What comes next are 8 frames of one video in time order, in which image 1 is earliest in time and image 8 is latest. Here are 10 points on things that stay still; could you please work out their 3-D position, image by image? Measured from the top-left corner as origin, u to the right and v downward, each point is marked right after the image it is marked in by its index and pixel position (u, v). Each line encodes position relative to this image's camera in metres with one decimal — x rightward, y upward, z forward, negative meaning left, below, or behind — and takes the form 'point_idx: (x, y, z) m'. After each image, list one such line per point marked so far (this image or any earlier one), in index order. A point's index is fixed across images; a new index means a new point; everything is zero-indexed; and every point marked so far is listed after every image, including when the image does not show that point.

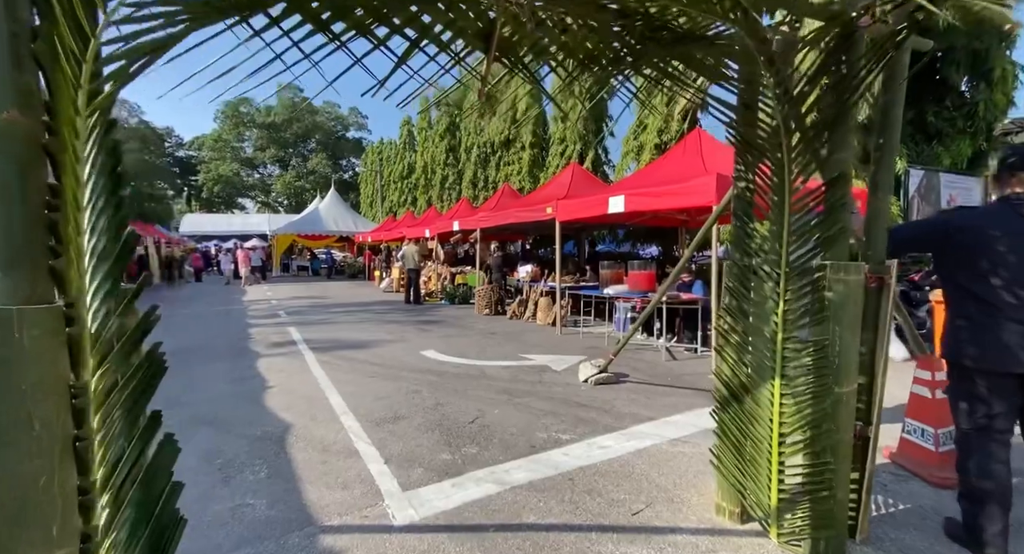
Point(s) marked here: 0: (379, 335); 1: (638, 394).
0: (-2.7, -1.3, +9.2) m
1: (+1.4, -1.3, +5.1) m
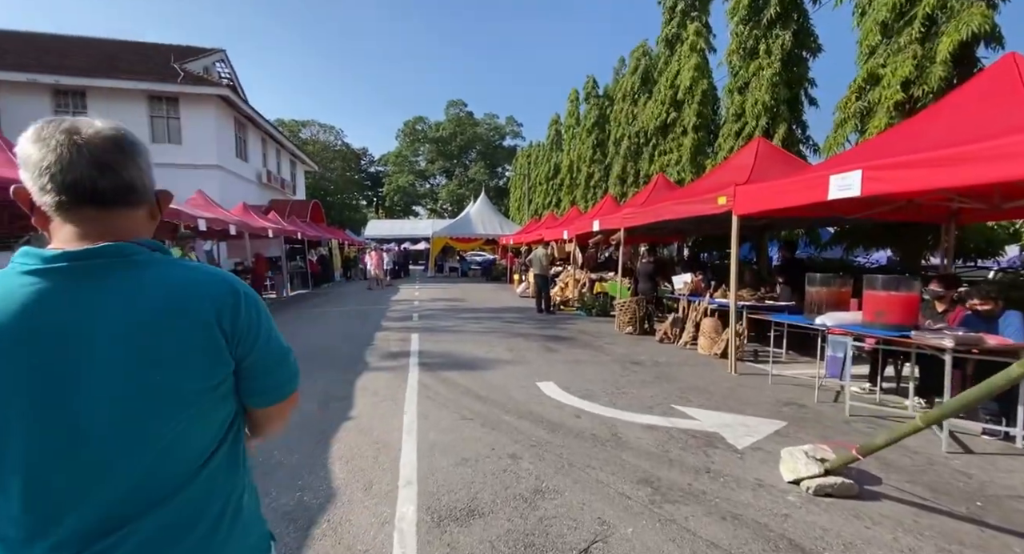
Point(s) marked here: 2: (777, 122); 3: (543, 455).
0: (-0.3, -1.4, +7.9) m
1: (+2.3, -1.5, +2.6) m
2: (+6.0, +3.5, +10.2) m
3: (+0.3, -1.5, +3.8) m
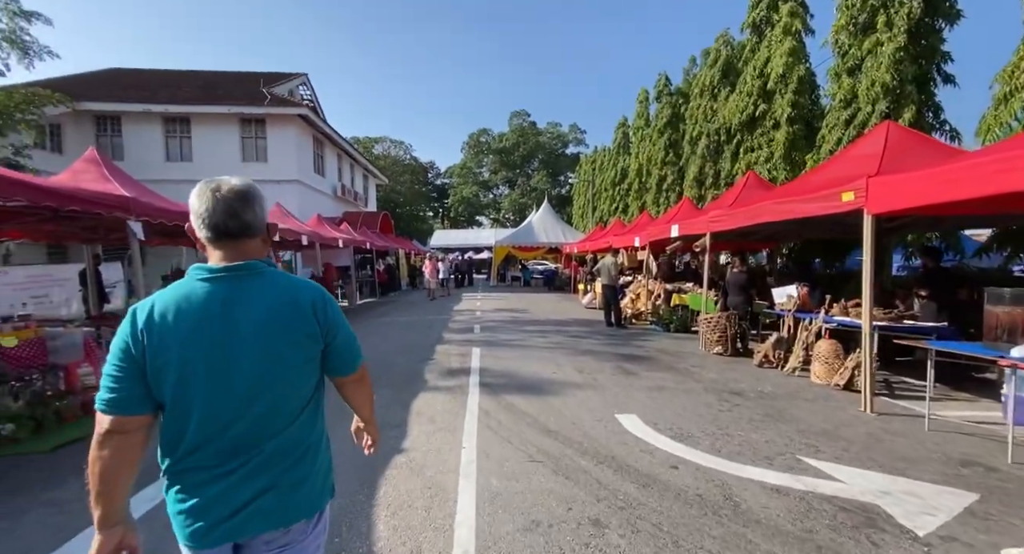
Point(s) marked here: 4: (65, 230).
0: (+0.9, -1.6, +7.0) m
1: (+2.7, -1.6, +1.4) m
2: (+7.4, +3.2, +8.5) m
3: (+0.8, -1.6, +2.9) m
4: (-9.3, +1.0, +9.4) m
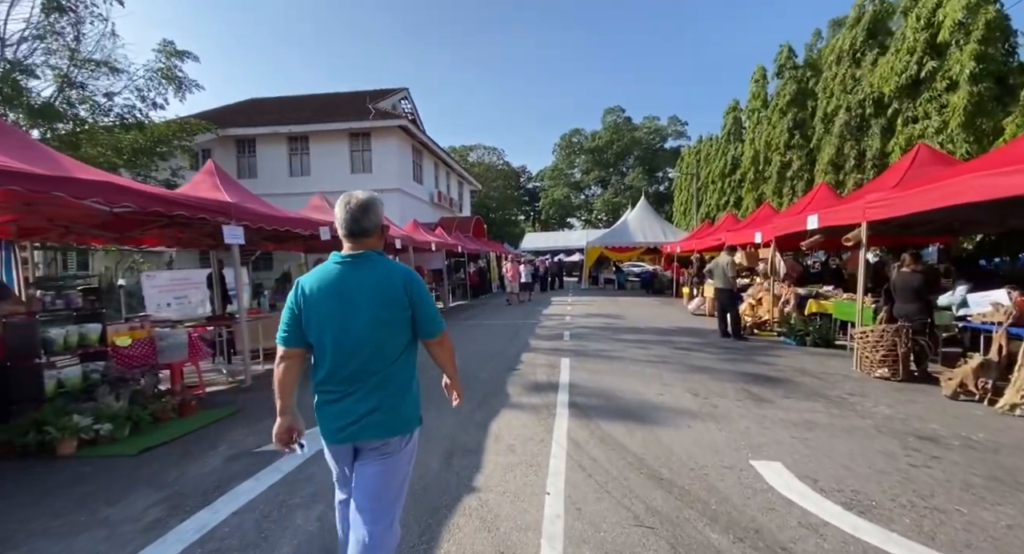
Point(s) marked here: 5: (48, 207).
0: (+2.1, -1.6, +5.8) m
1: (+2.8, -1.6, 0.0) m
2: (+8.8, +3.2, +6.0) m
3: (+1.2, -1.6, +1.8) m
4: (-7.3, +0.9, +10.2) m
5: (-6.5, +1.0, +6.3) m
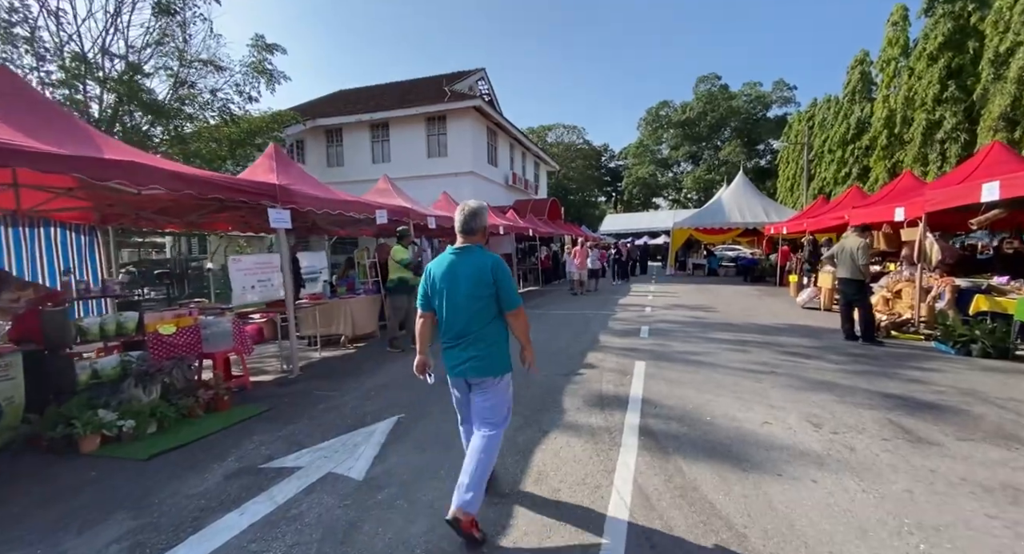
0: (+2.7, -1.5, +4.3) m
1: (+2.3, -1.7, -1.6) m
2: (+9.3, +3.3, +3.1) m
3: (+1.1, -1.6, +0.5) m
4: (-5.8, +1.3, +10.2) m
5: (-5.7, +1.2, +6.2) m
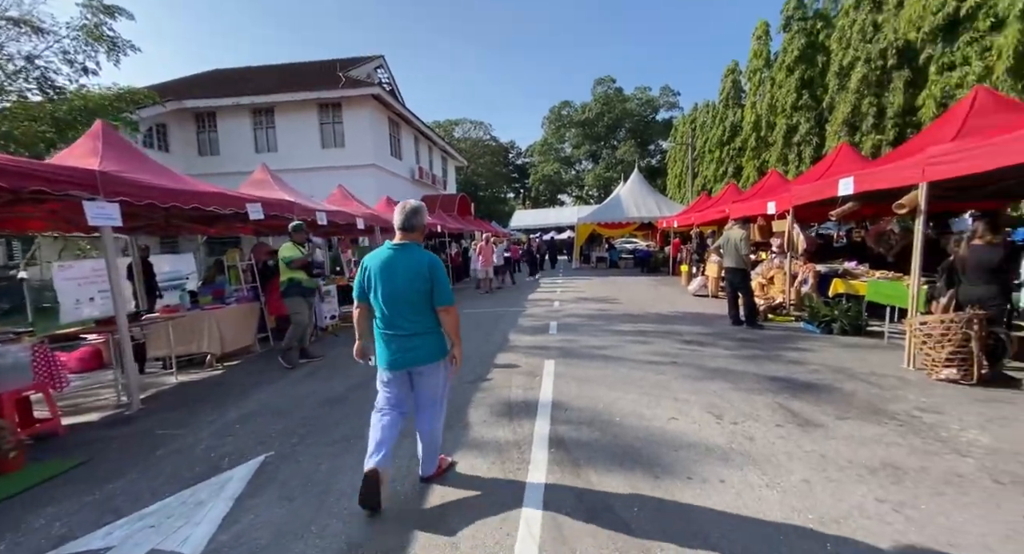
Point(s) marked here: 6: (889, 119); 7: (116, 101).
0: (+1.7, -1.5, +4.2) m
1: (+2.5, -1.7, -1.6) m
2: (+8.3, +3.5, +4.3) m
3: (+0.9, -1.6, +0.2) m
4: (-7.8, +1.1, +8.3) m
5: (-7.0, +0.9, +4.4) m
6: (+11.9, +5.0, +14.3) m
7: (-15.9, +7.0, +18.0) m
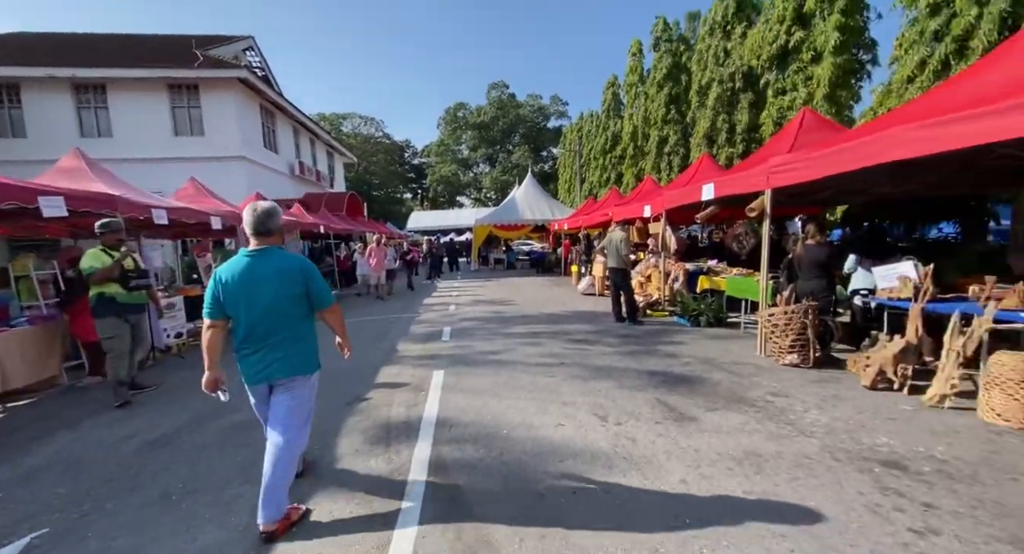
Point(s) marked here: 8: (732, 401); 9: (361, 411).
0: (+0.6, -1.5, +4.1) m
1: (+2.7, -1.7, -1.3) m
2: (+6.9, +3.7, +5.7) m
3: (+0.8, -1.7, +0.1) m
4: (-9.6, +0.8, +6.0) m
5: (-7.9, +0.7, +2.4) m
6: (+8.2, +5.1, +16.3) m
7: (-19.8, +6.5, +13.5) m
8: (+2.6, -1.4, +5.3) m
9: (-1.6, -1.5, +4.8) m
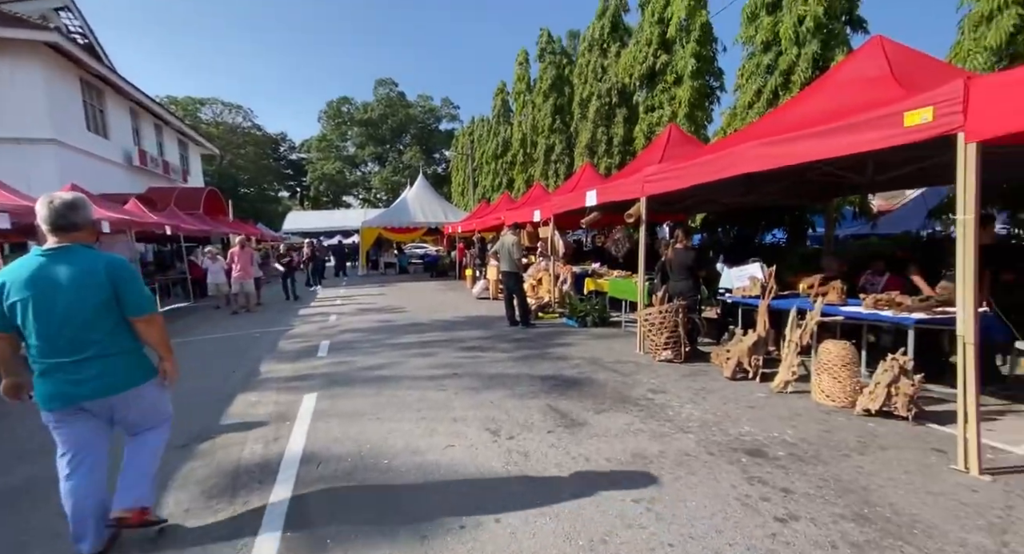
0: (-0.3, -1.5, +3.9) m
1: (+3.0, -1.7, -0.9) m
2: (+5.3, +3.7, +6.9) m
3: (+0.8, -1.7, -0.1) m
4: (-10.8, +0.6, +3.3) m
5: (-8.3, +0.5, +0.2) m
6: (+4.0, +5.1, +17.5) m
7: (-22.6, +6.1, +8.2) m
8: (+1.3, -1.5, +5.4) m
9: (-2.7, -1.6, +4.0) m
